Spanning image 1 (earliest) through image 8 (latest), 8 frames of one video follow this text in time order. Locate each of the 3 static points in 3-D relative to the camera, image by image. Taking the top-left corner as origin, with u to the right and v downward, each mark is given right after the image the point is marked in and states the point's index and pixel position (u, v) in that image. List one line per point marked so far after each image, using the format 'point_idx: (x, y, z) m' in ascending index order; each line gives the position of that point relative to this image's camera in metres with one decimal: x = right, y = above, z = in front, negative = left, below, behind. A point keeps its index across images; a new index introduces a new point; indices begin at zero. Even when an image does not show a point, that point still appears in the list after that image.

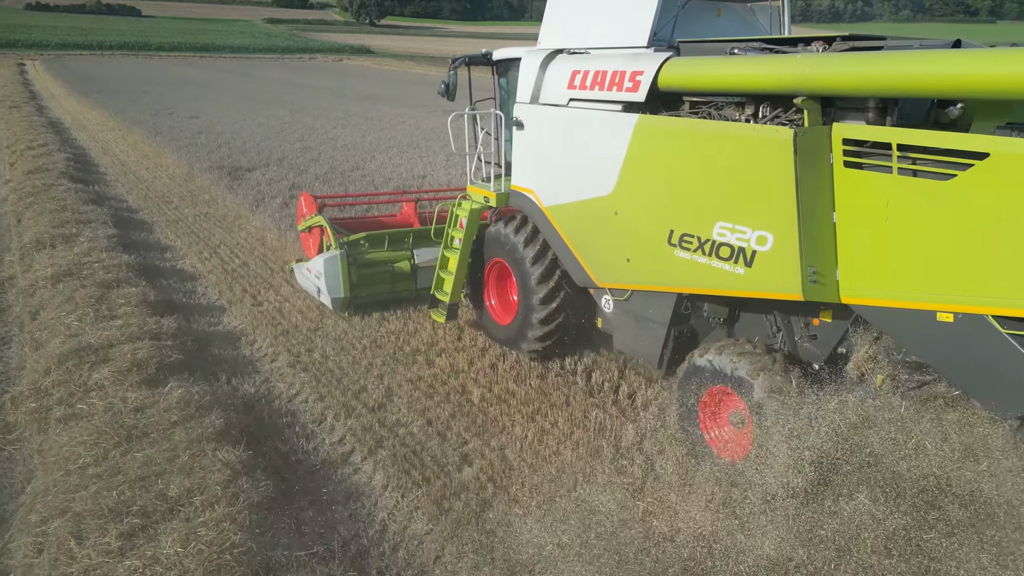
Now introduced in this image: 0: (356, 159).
0: (-2.5, +2.1, +12.6) m
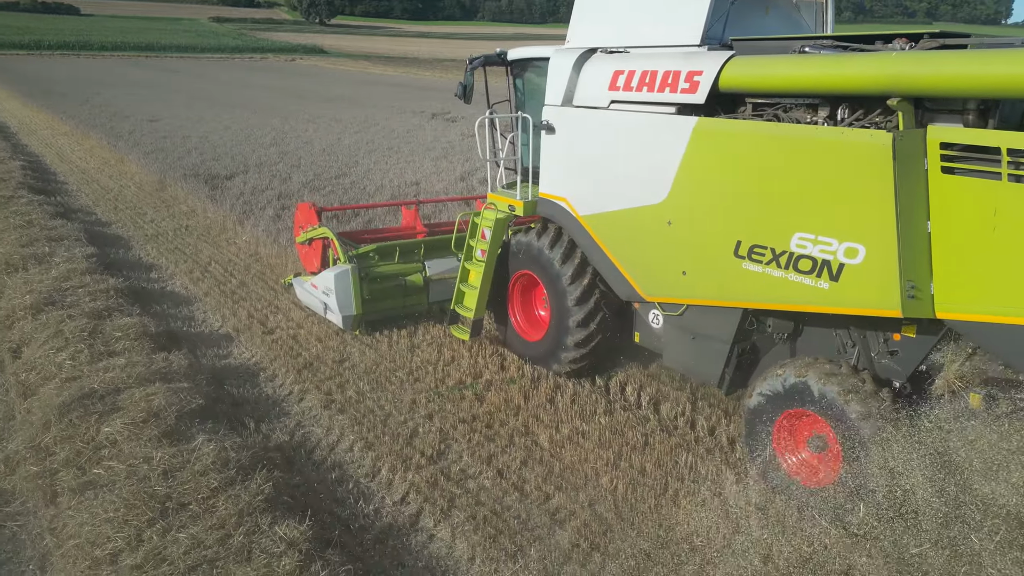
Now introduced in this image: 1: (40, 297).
0: (-2.6, +1.9, +11.9) m
1: (-3.4, -0.1, +5.7) m
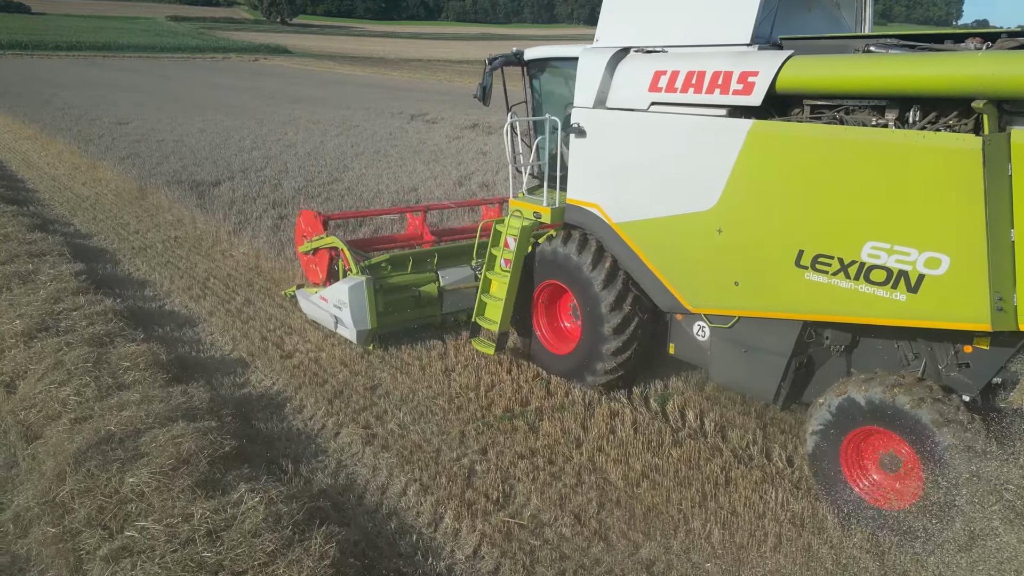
0: (-2.7, +1.7, +11.4) m
1: (-3.2, -0.2, +5.1) m
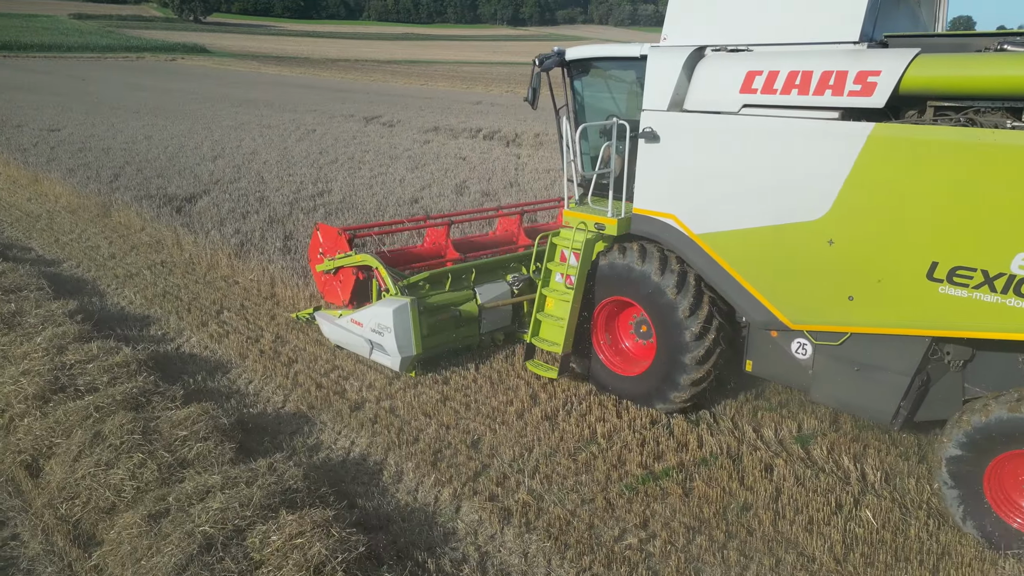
0: (-2.7, +1.5, +10.5) m
1: (-2.6, -0.5, +4.2) m
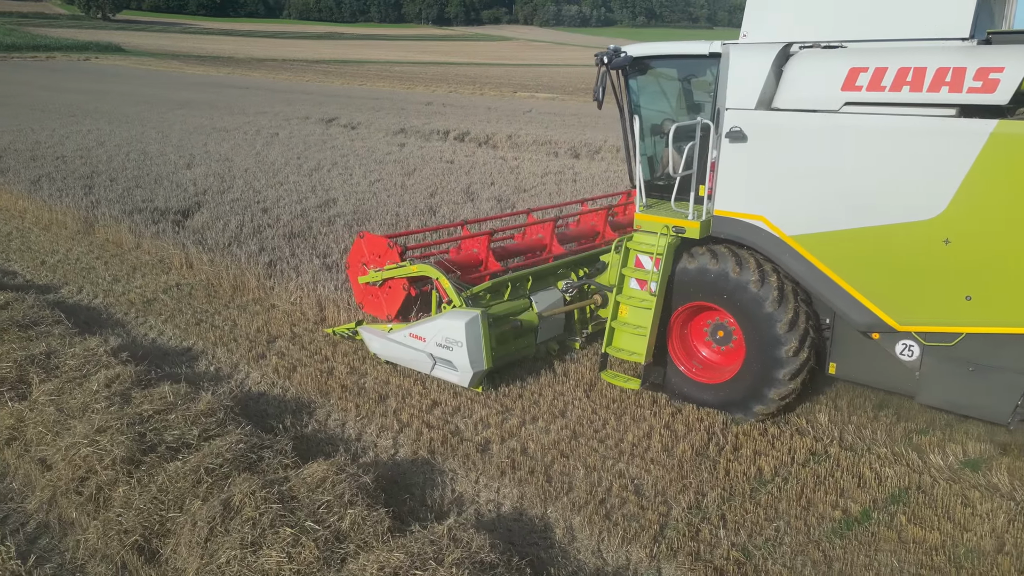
0: (-2.6, +1.3, +9.8) m
1: (-1.8, -0.7, +3.6) m
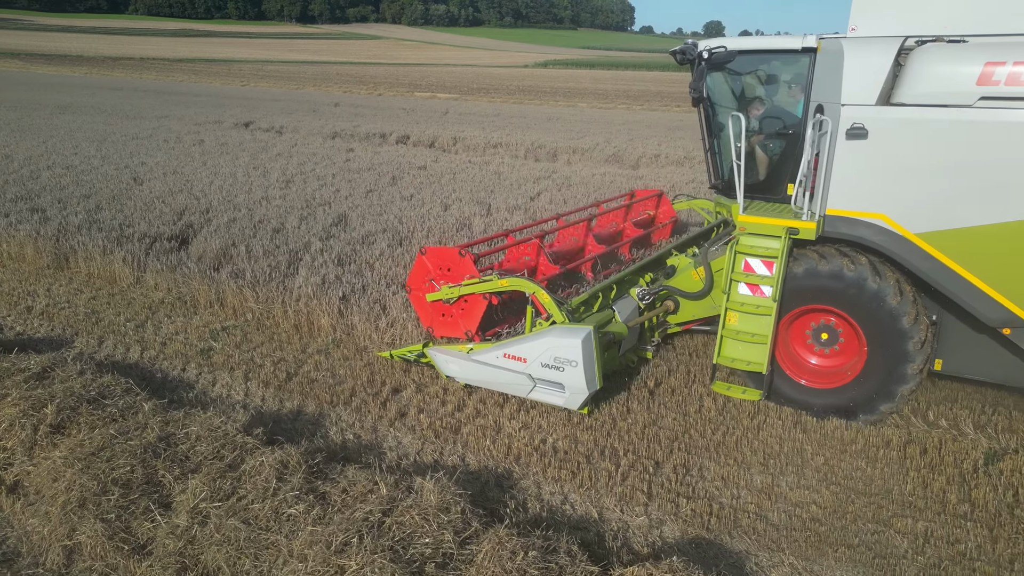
0: (-2.4, +1.0, +8.7) m
1: (-0.5, -0.9, +2.7) m
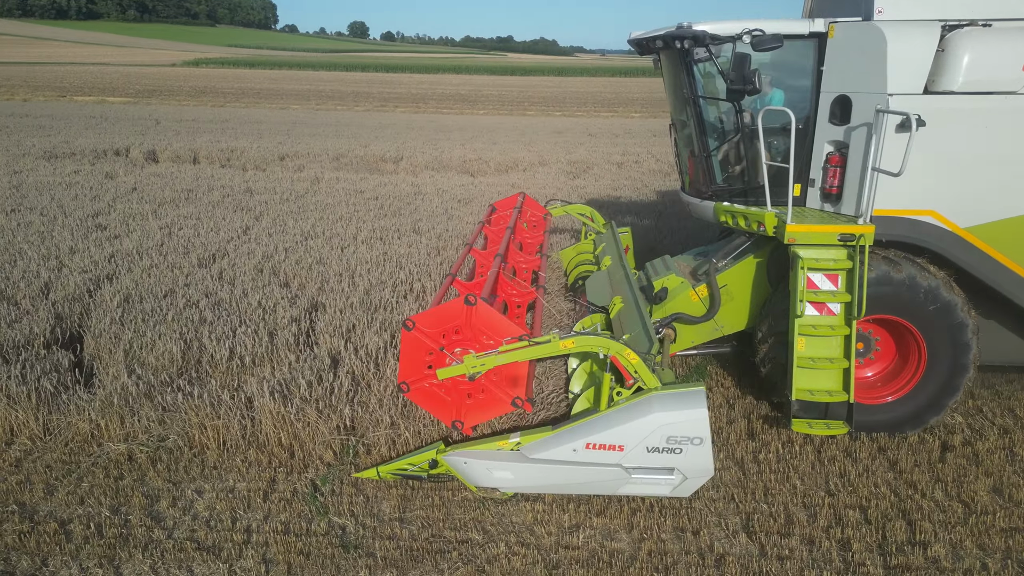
0: (-2.7, +0.3, +6.1) m
1: (+1.8, -1.2, +1.5) m
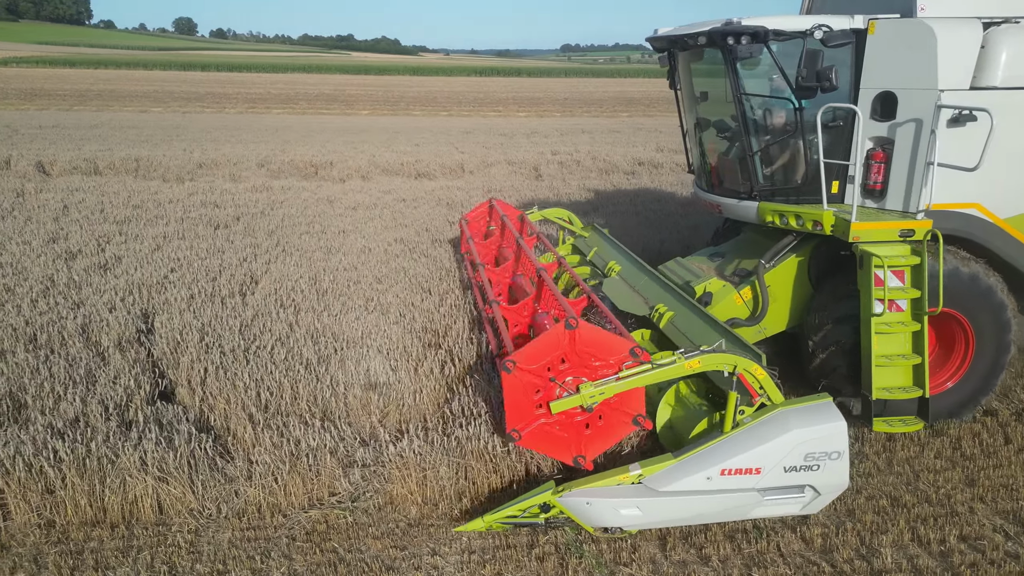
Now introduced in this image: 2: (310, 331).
0: (-2.1, 0.0, +5.4) m
1: (+3.2, -1.2, +1.7) m
2: (-1.2, -0.3, +4.3) m
